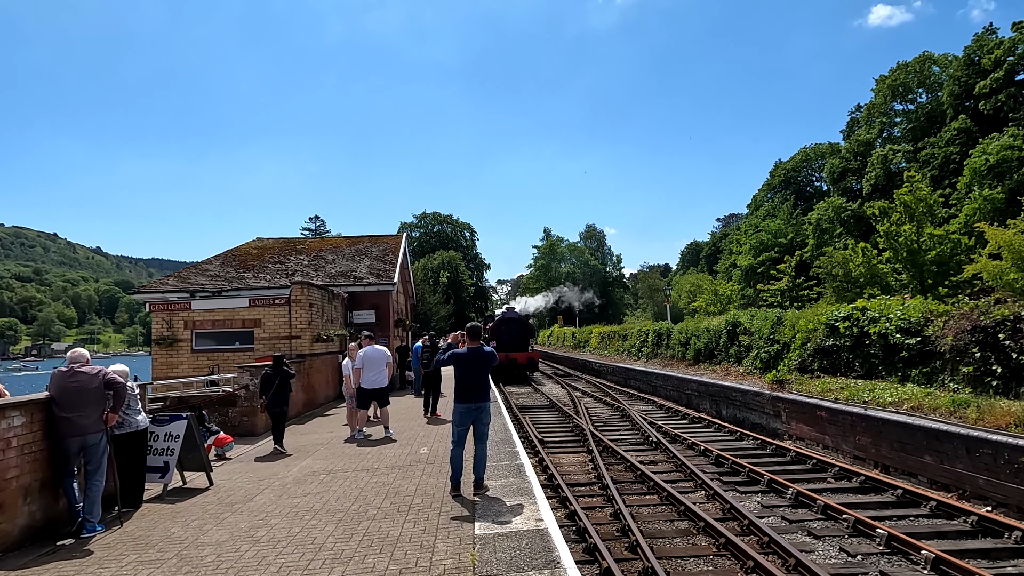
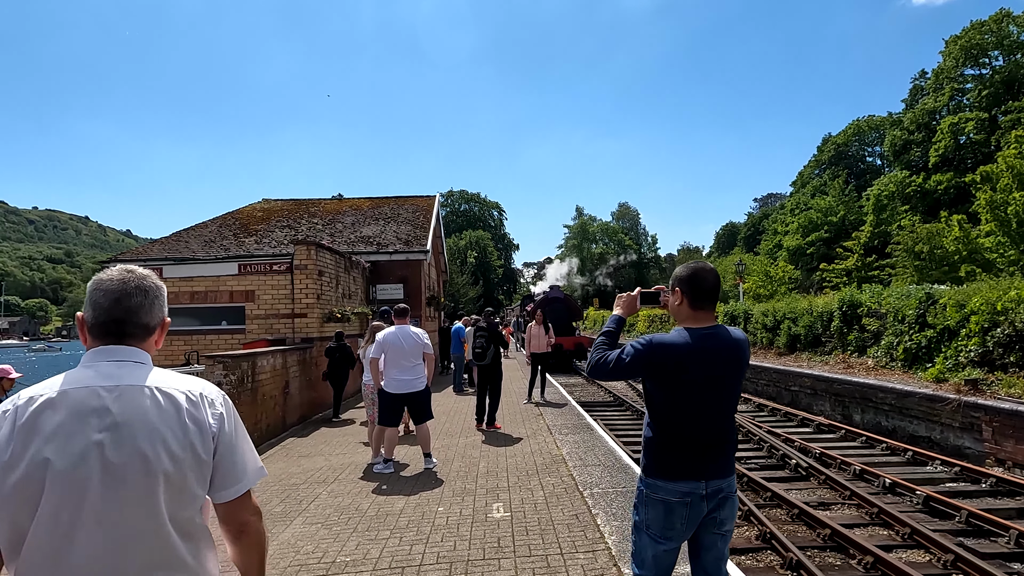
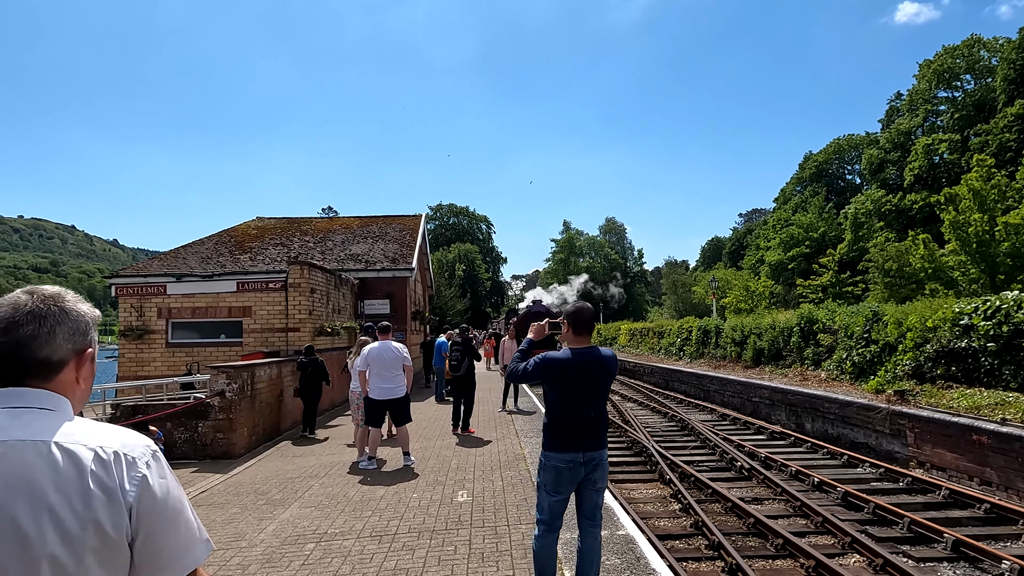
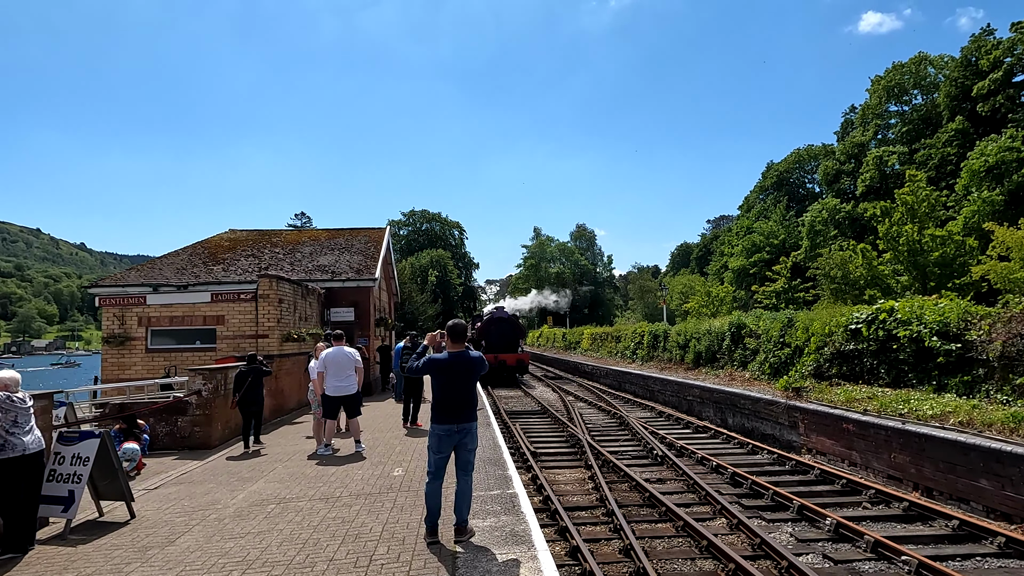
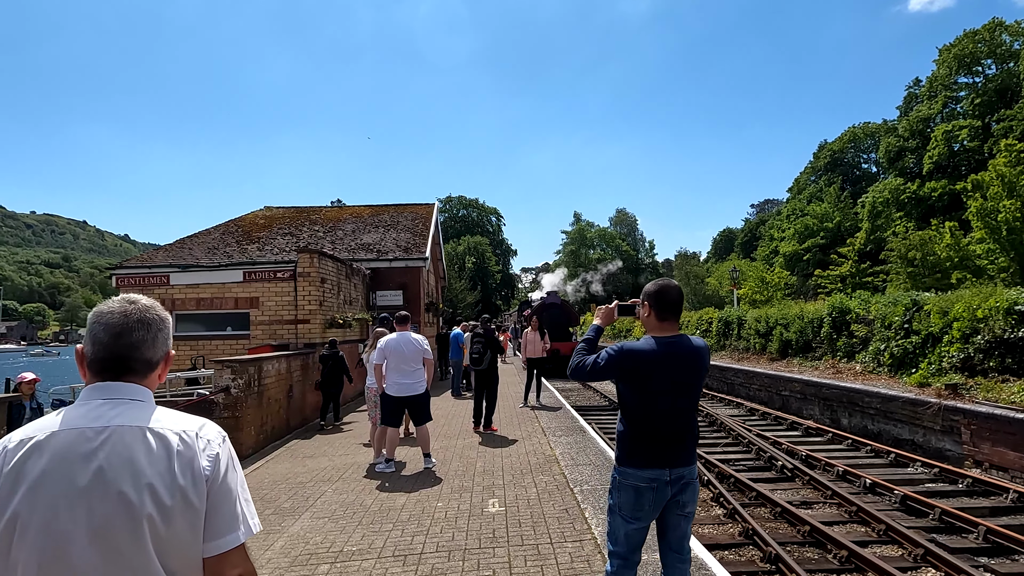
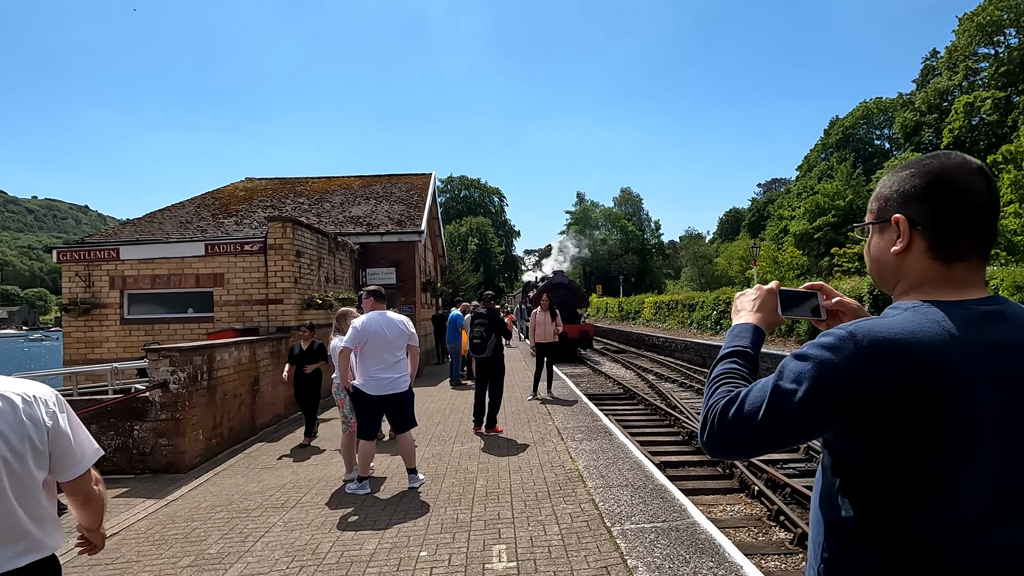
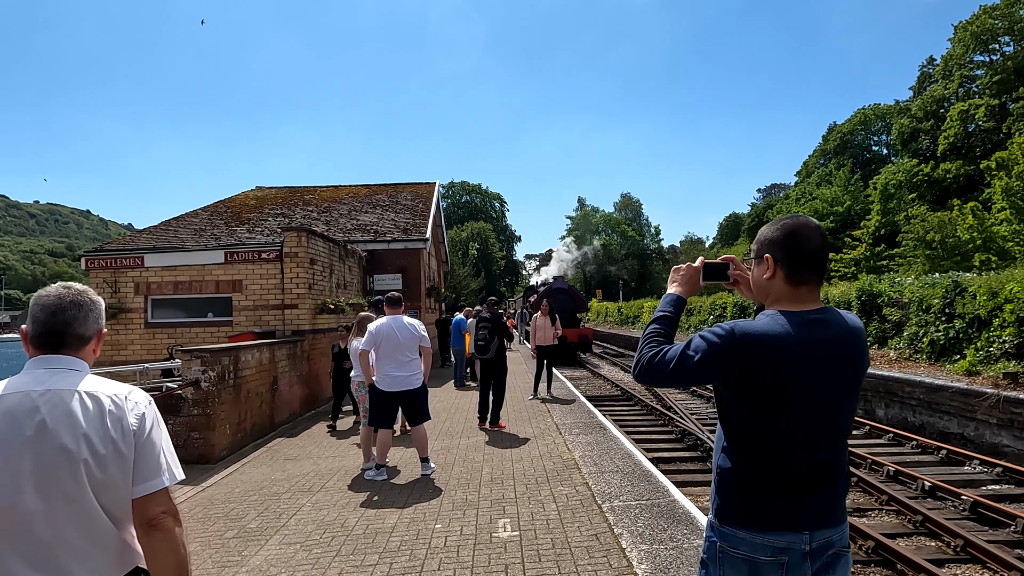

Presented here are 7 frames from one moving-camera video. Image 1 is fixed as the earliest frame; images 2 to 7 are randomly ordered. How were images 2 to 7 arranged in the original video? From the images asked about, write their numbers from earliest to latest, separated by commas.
4, 3, 5, 2, 7, 6
